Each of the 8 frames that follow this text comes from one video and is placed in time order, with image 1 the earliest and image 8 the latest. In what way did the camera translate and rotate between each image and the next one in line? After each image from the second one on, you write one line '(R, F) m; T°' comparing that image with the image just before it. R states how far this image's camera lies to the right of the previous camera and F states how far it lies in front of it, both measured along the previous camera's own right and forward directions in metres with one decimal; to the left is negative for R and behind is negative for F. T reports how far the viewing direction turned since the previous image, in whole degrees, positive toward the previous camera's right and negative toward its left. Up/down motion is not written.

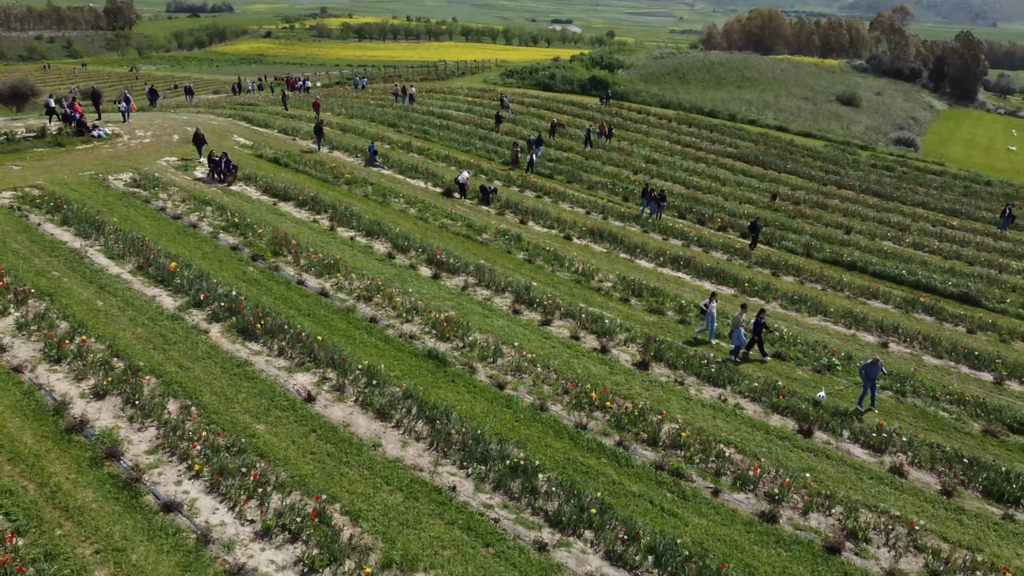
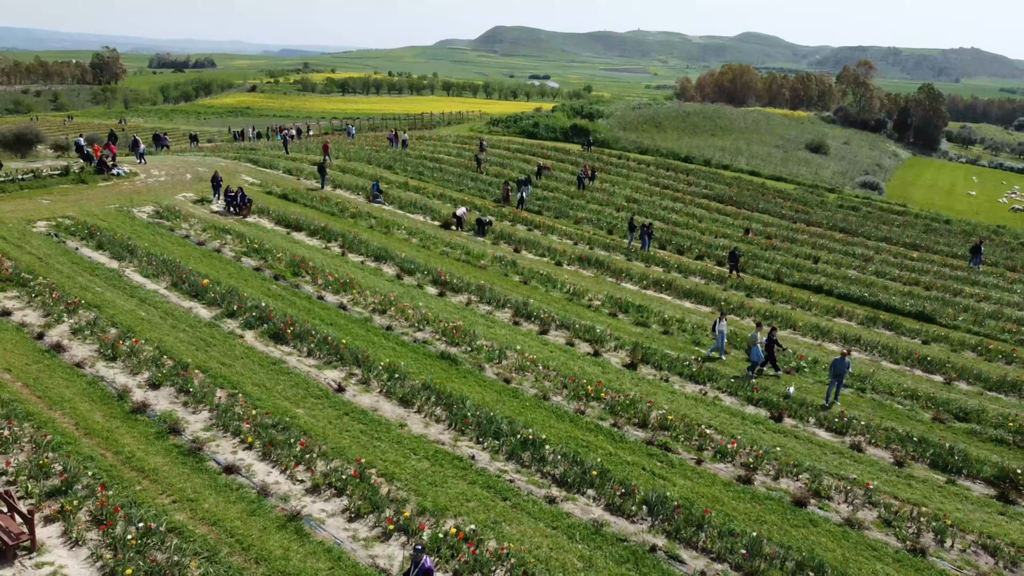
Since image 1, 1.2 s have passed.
(-0.6, -2.2) m; +2°
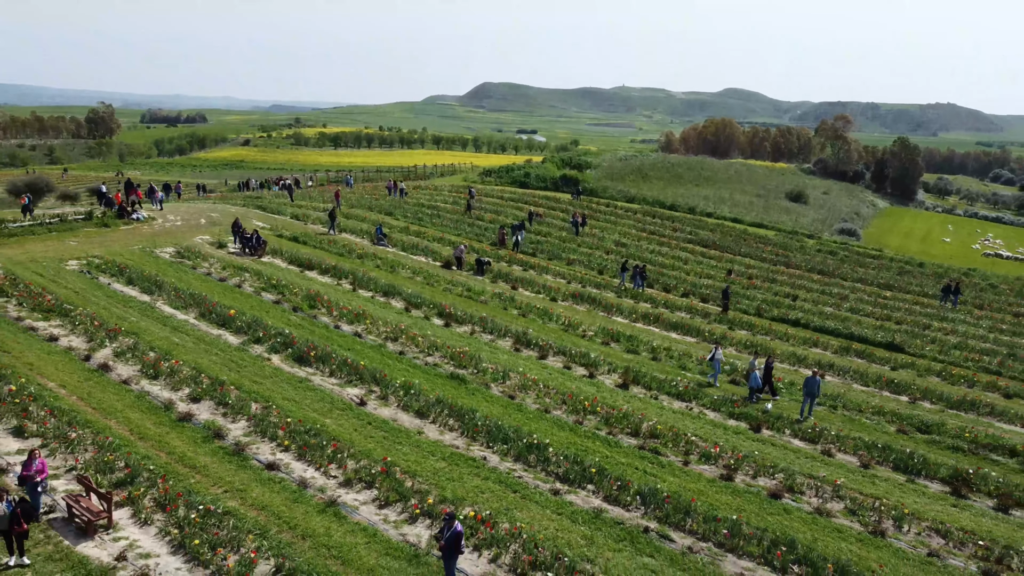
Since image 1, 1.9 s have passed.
(-0.5, -2.1) m; +1°
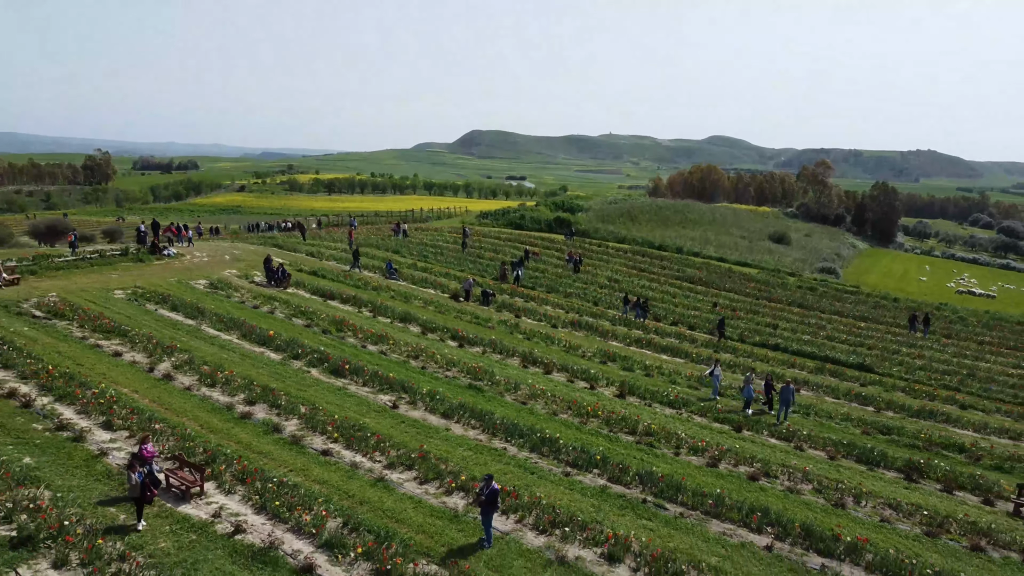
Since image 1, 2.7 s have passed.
(-0.8, -3.0) m; +1°
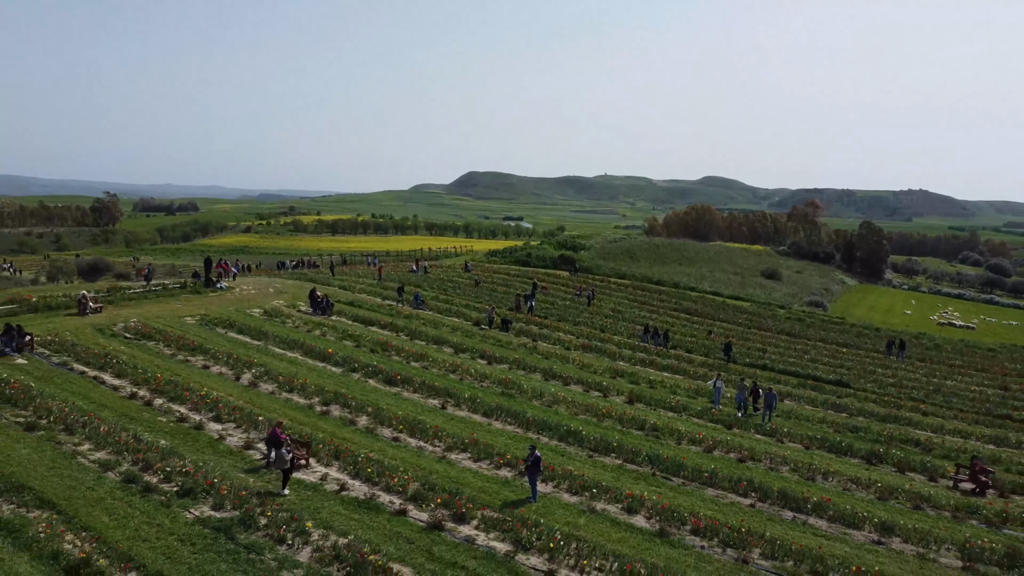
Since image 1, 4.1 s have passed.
(-1.2, -4.5) m; 0°
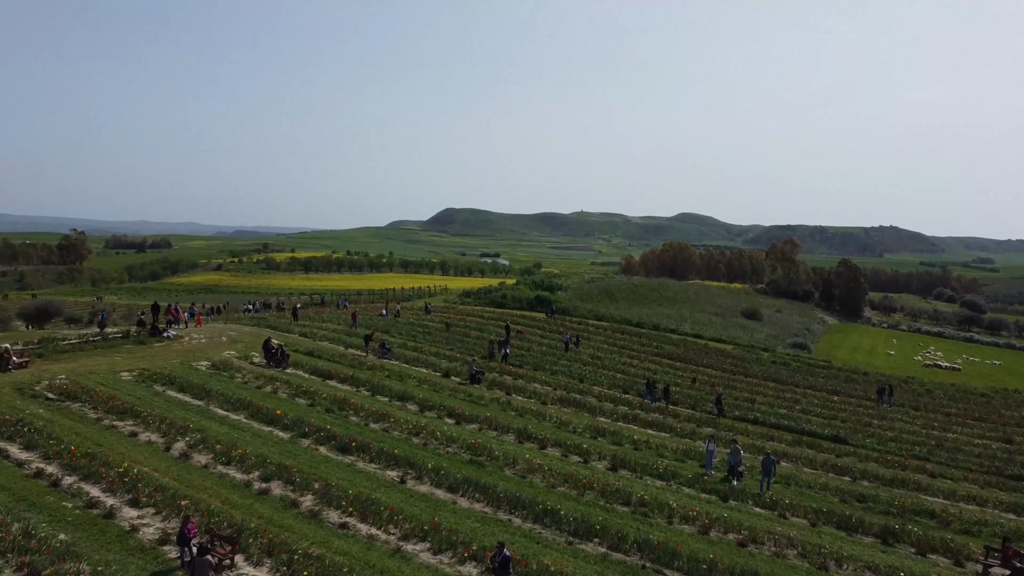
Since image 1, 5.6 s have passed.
(+0.3, +2.6) m; +2°
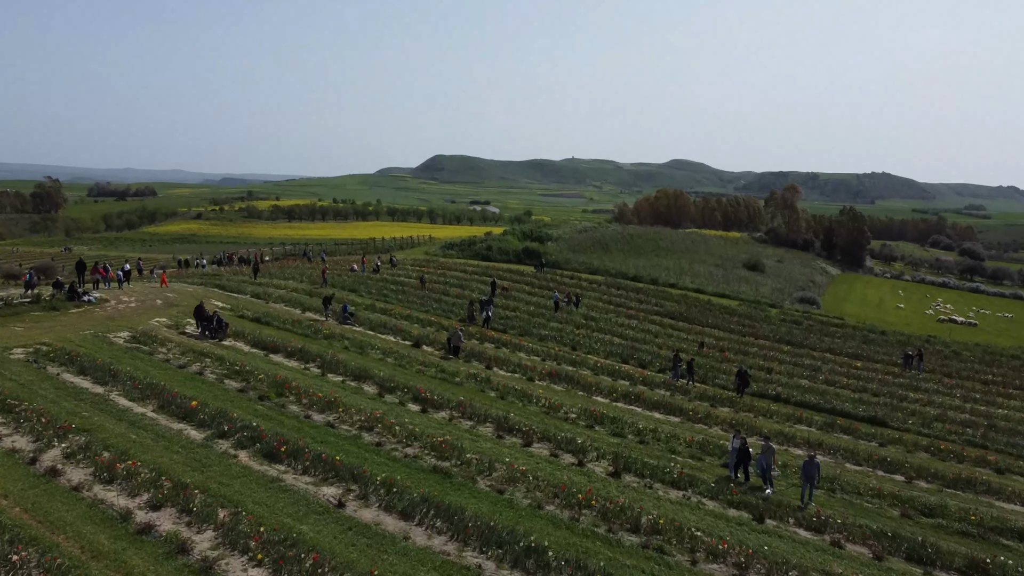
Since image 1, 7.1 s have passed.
(+0.5, +5.9) m; +1°
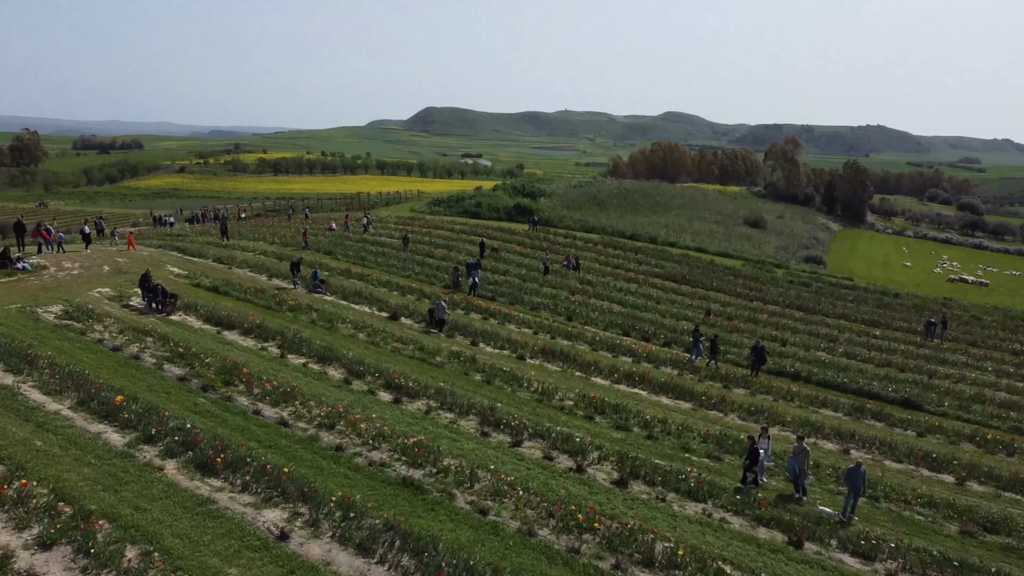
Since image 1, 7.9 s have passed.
(+0.2, +3.7) m; +1°
